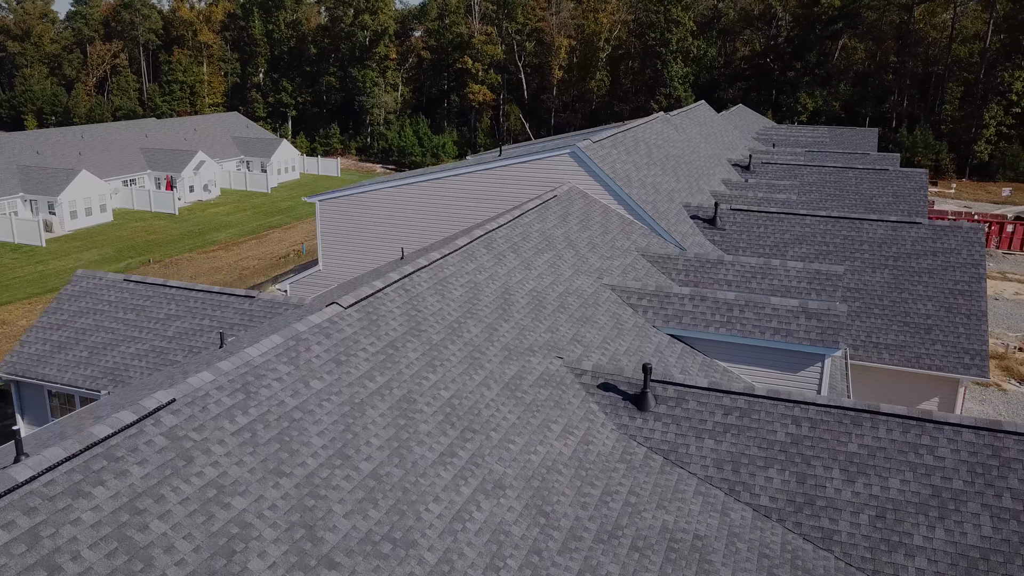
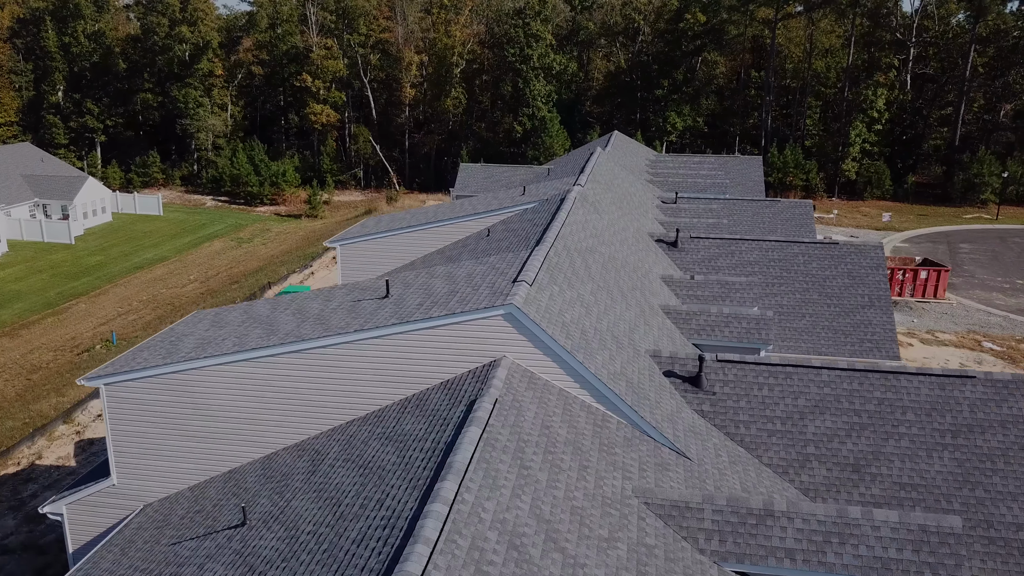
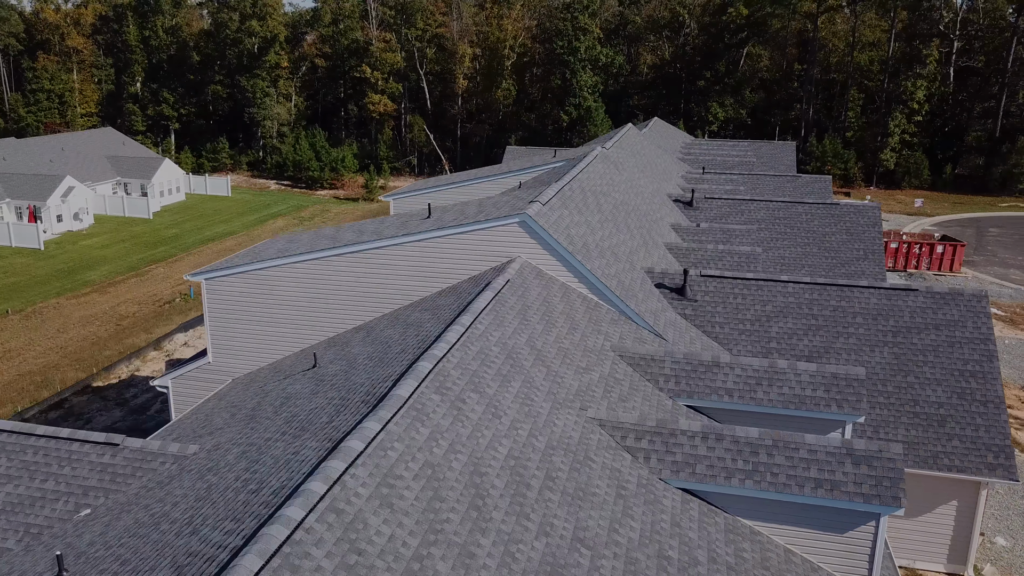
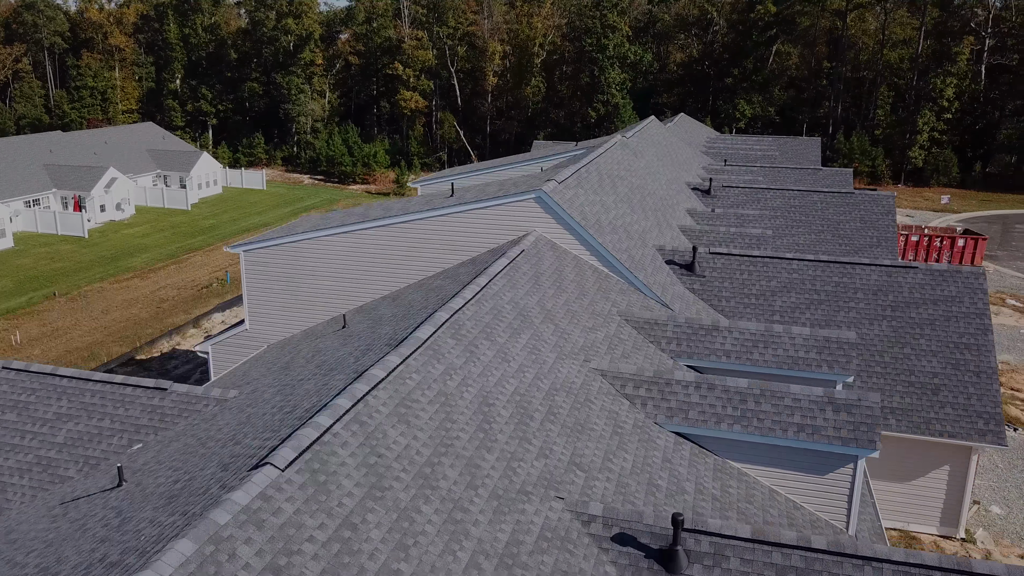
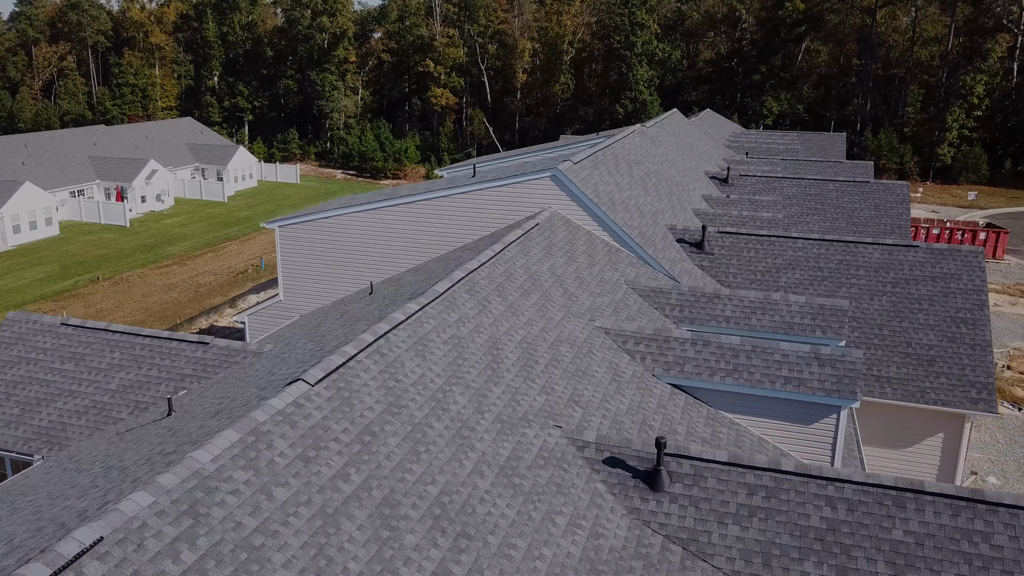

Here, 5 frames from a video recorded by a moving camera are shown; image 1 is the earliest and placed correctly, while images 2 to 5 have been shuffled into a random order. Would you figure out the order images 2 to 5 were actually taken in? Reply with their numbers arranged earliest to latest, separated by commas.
5, 4, 3, 2
